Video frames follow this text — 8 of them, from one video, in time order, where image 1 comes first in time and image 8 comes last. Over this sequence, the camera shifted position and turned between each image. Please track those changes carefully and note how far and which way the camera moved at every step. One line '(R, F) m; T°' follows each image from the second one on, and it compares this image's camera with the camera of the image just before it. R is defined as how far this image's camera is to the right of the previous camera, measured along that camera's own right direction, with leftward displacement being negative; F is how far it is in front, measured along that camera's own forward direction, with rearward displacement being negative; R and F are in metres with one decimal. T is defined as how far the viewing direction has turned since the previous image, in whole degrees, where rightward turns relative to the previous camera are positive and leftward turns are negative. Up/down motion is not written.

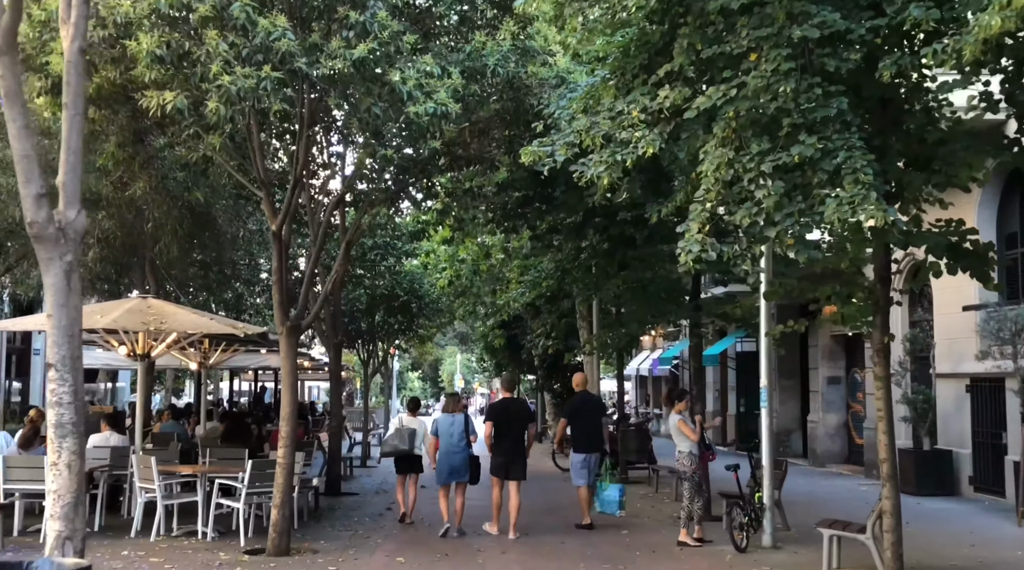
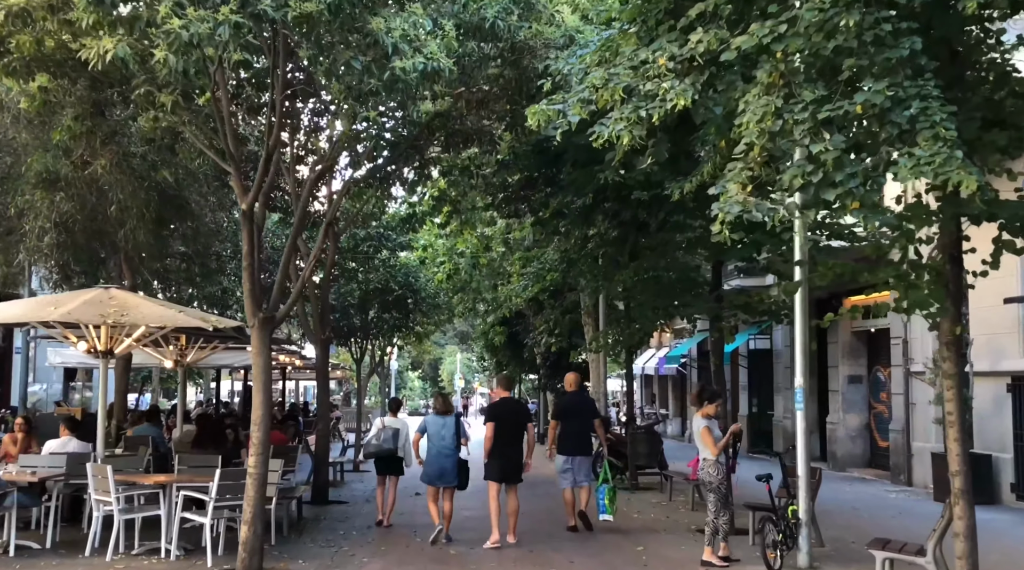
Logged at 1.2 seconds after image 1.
(0.0, +1.3) m; 0°
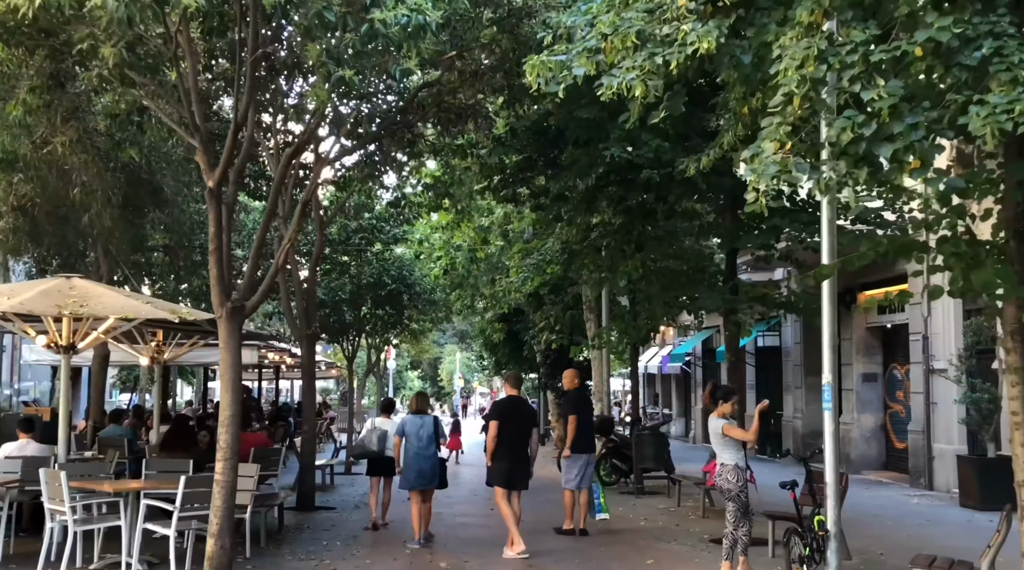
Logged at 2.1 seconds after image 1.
(0.0, +1.0) m; 0°
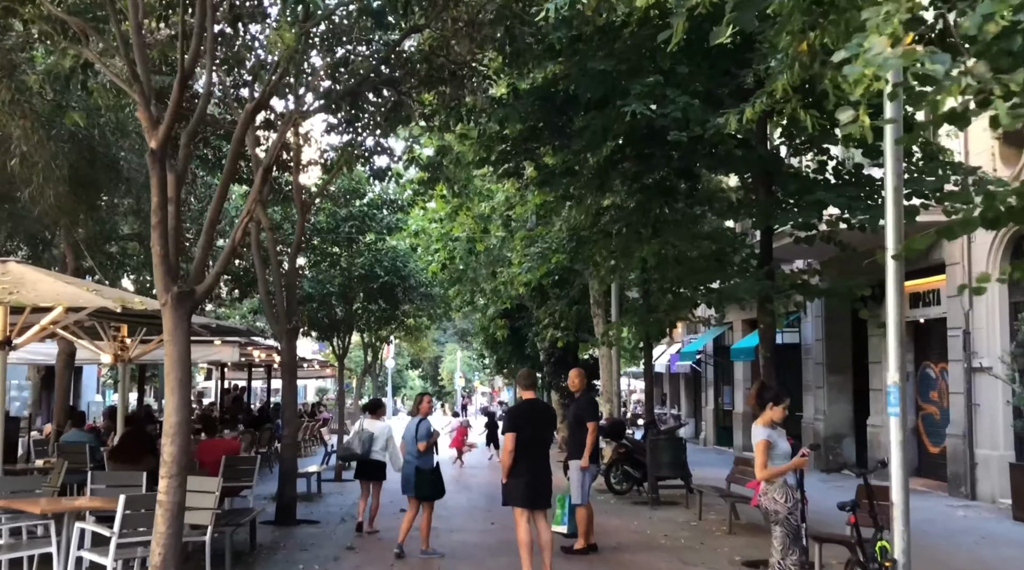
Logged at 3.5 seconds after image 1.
(0.0, +1.5) m; 0°
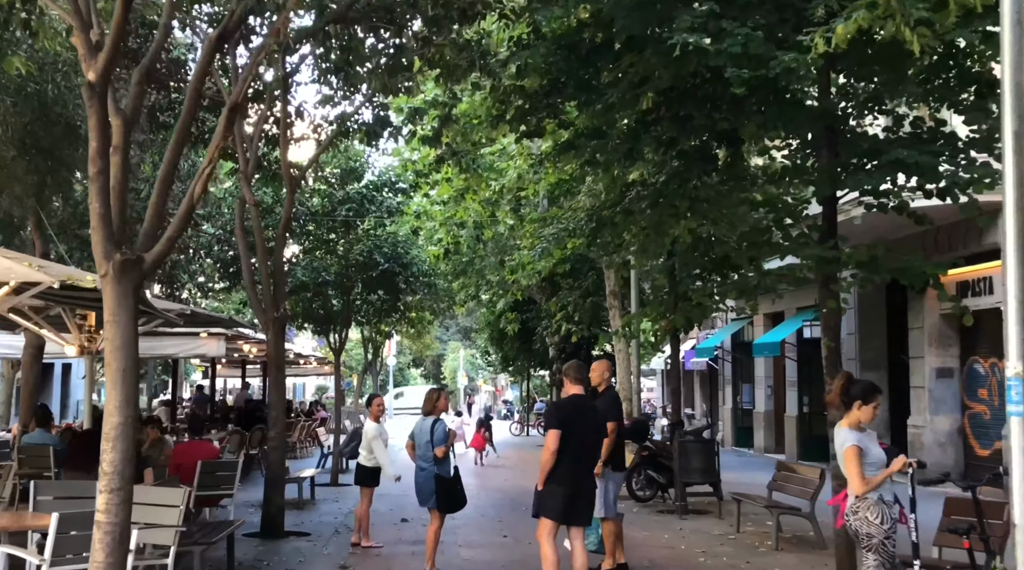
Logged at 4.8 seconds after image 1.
(-0.1, +1.5) m; 0°
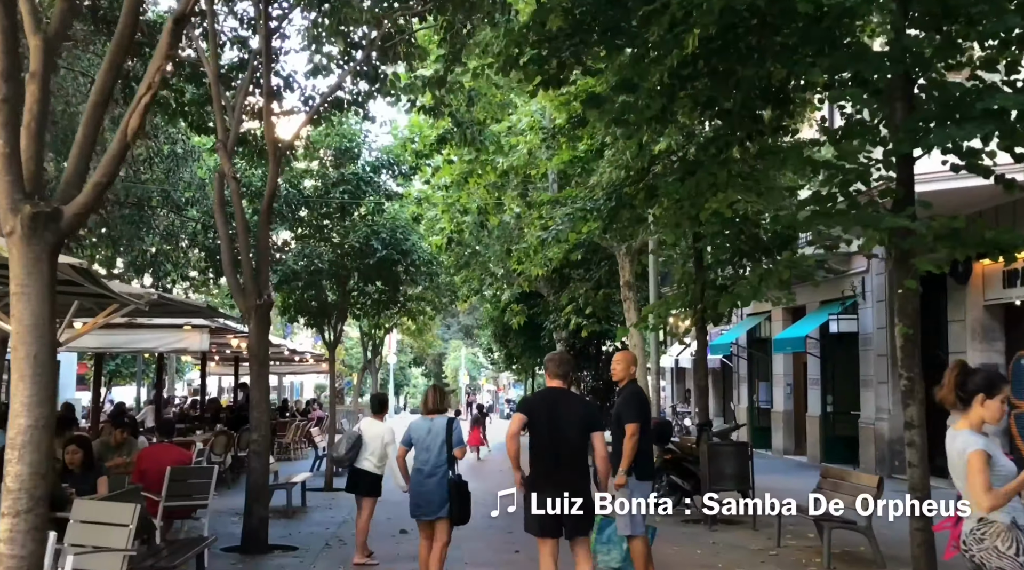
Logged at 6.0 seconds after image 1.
(-0.1, +1.3) m; 0°
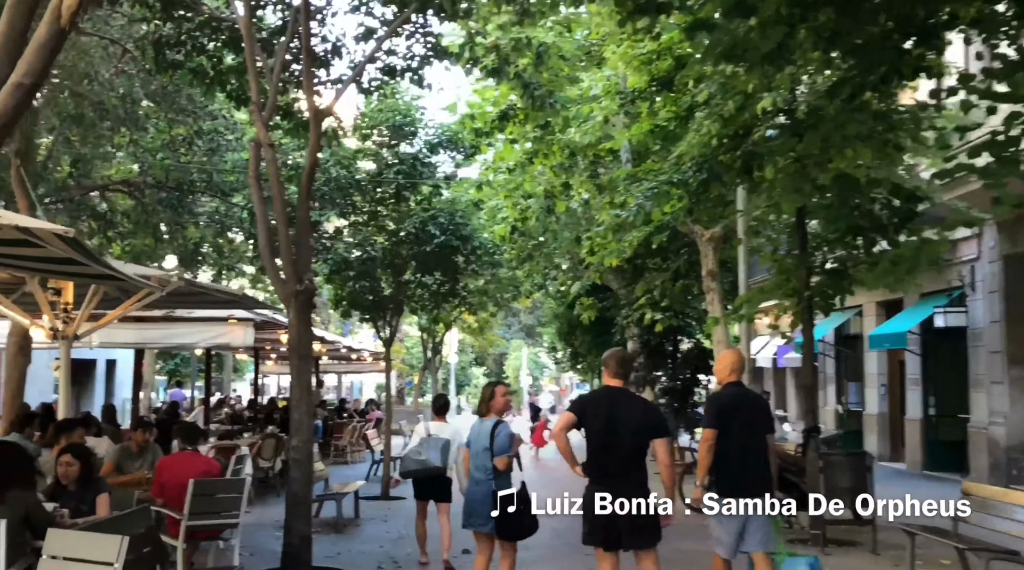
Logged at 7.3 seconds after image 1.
(-0.2, +1.5) m; -4°
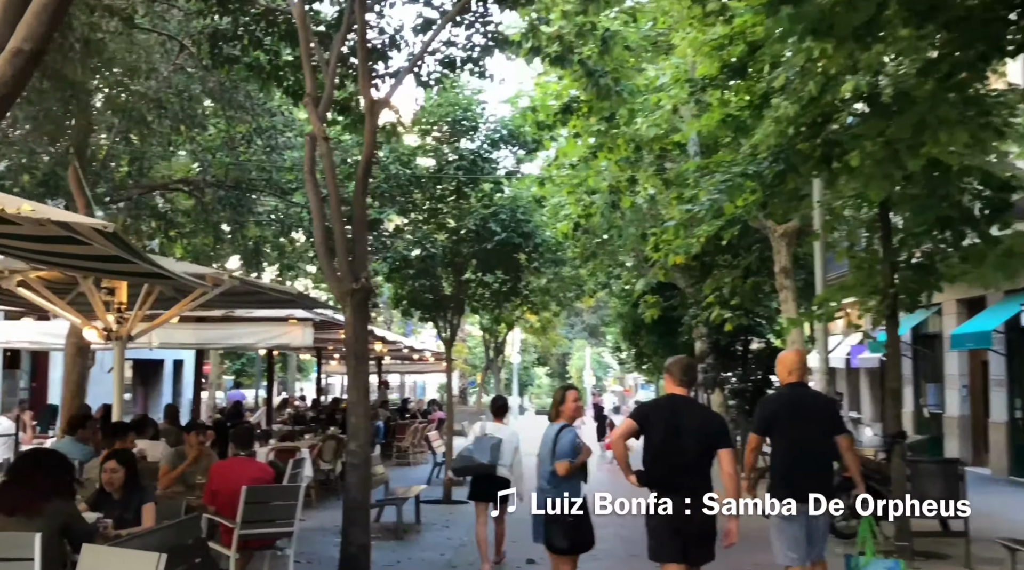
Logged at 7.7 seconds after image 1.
(0.0, +0.4) m; -4°
